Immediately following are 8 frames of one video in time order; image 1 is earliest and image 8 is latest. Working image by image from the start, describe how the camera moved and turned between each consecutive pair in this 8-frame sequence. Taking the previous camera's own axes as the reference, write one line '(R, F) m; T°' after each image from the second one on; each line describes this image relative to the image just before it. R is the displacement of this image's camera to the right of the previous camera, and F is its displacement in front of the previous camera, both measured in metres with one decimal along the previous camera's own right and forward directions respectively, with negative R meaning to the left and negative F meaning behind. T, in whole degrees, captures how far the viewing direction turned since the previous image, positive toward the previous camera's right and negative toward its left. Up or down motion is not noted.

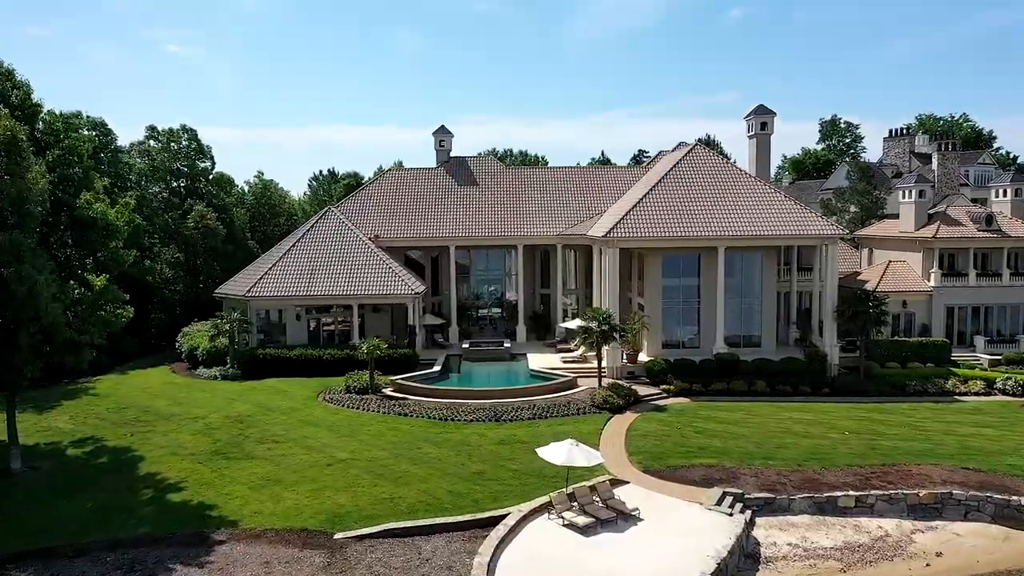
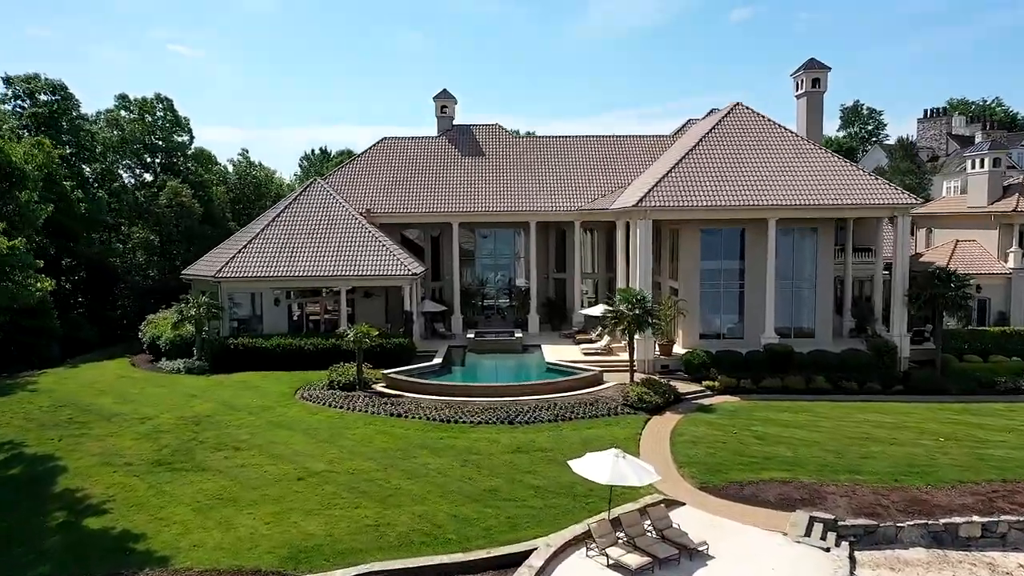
(-0.5, +5.6) m; 0°
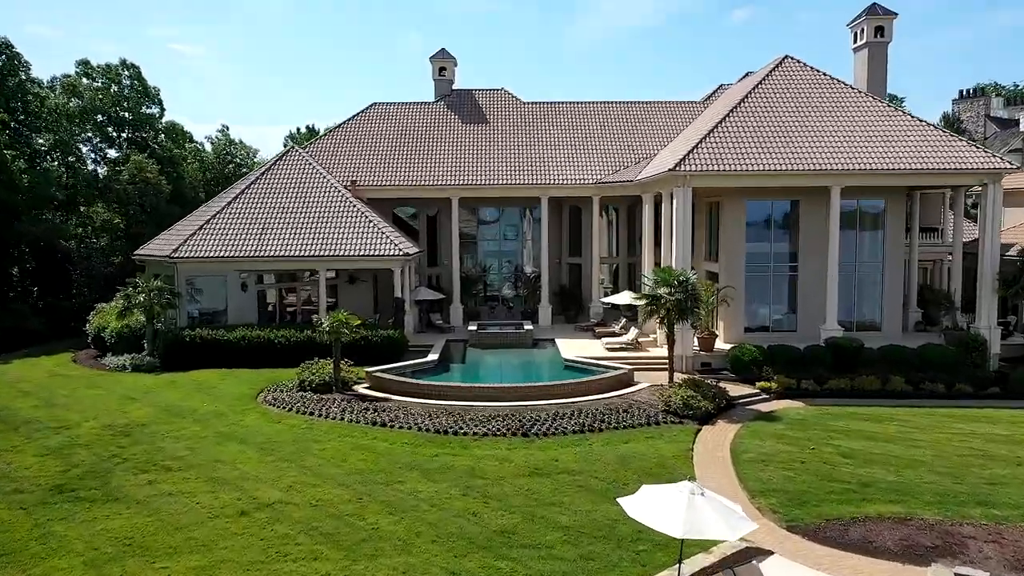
(-0.4, +5.4) m; 0°
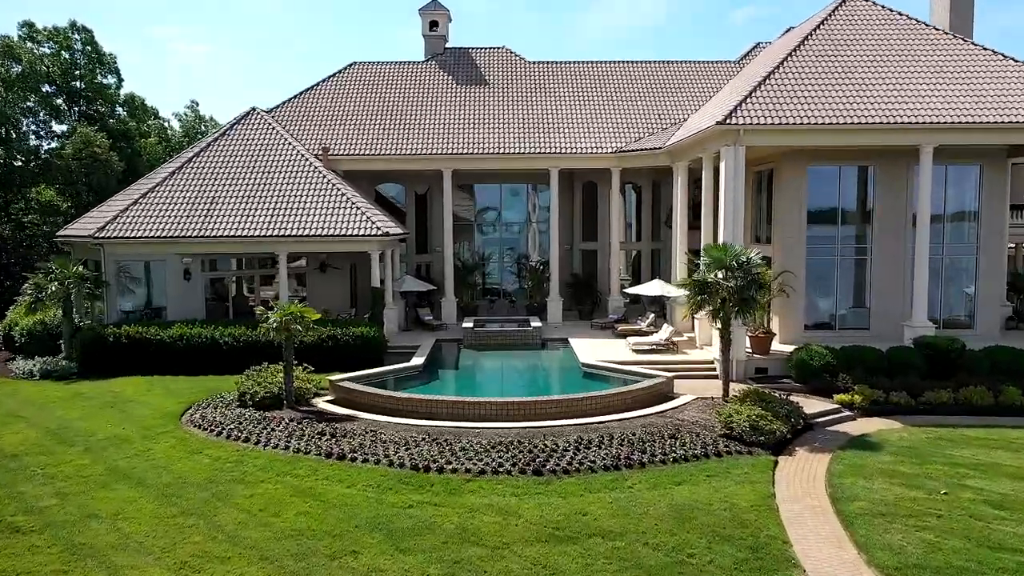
(-0.1, +5.6) m; 0°
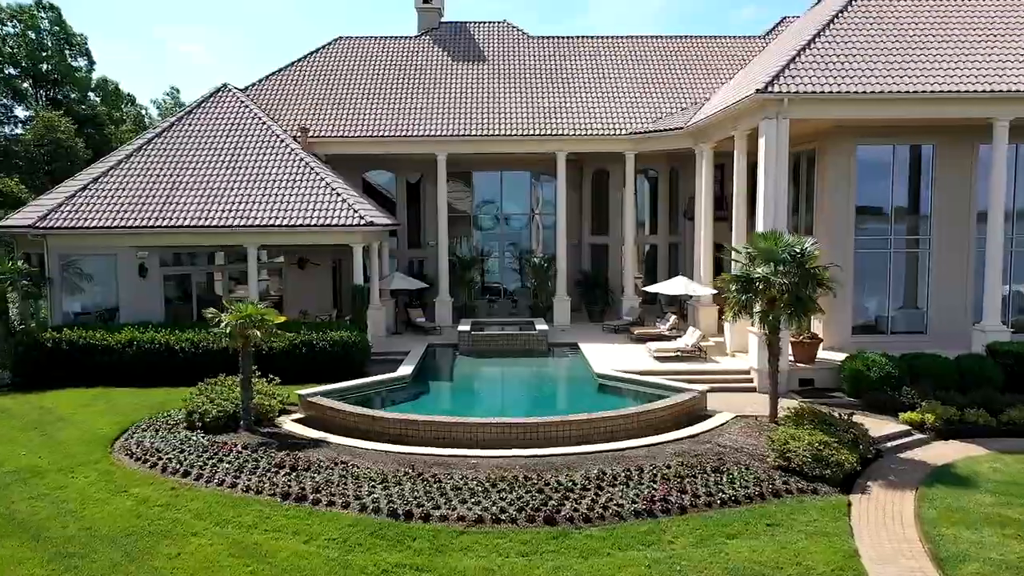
(-0.1, +3.1) m; 0°
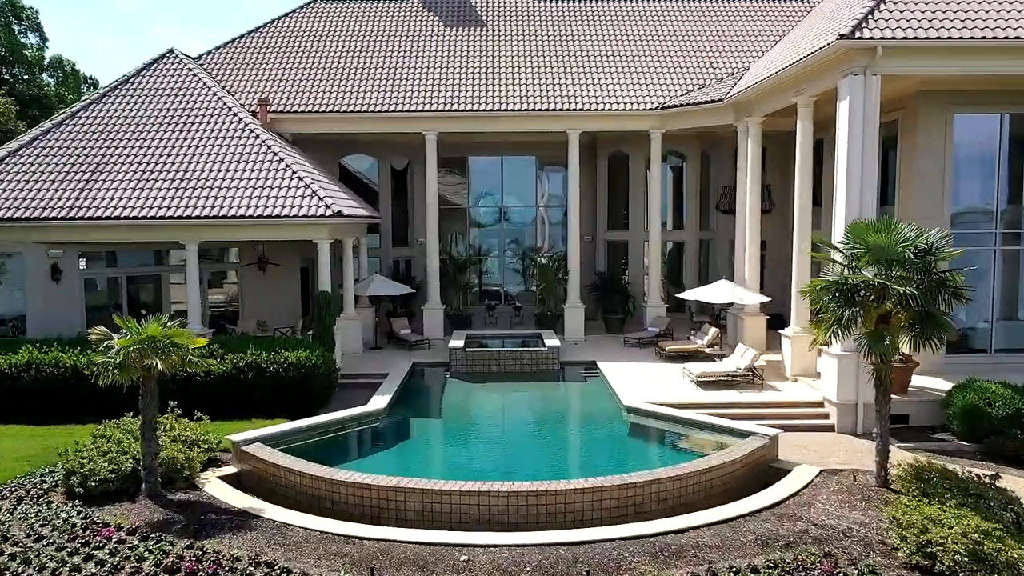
(-0.1, +4.3) m; 0°
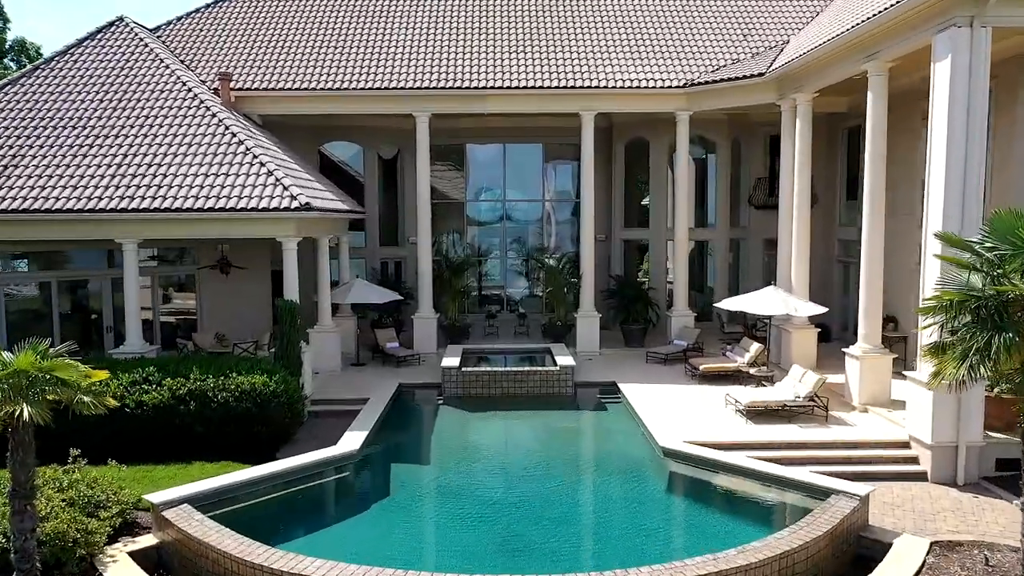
(-0.1, +3.0) m; 0°
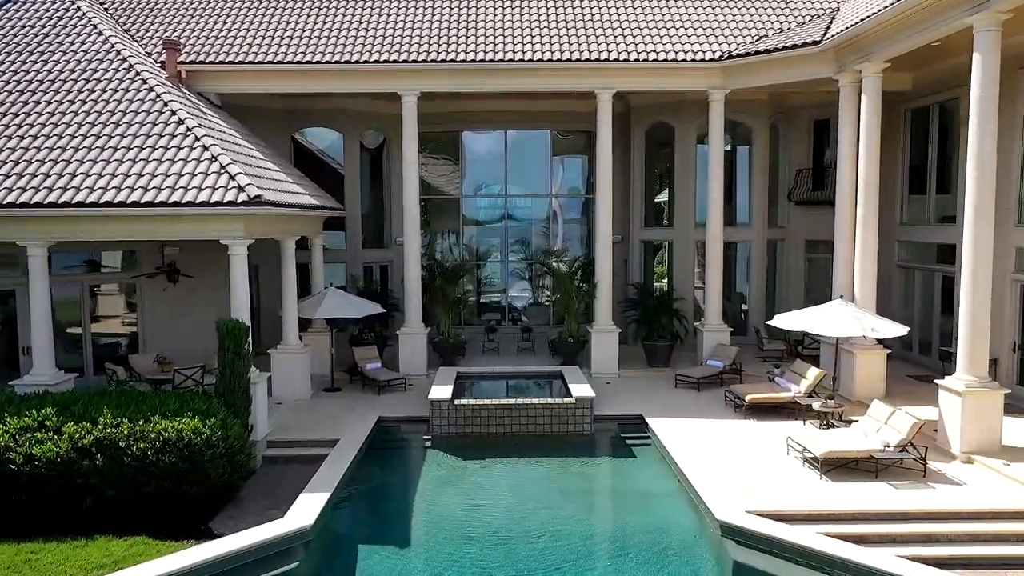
(-0.1, +2.9) m; 0°
